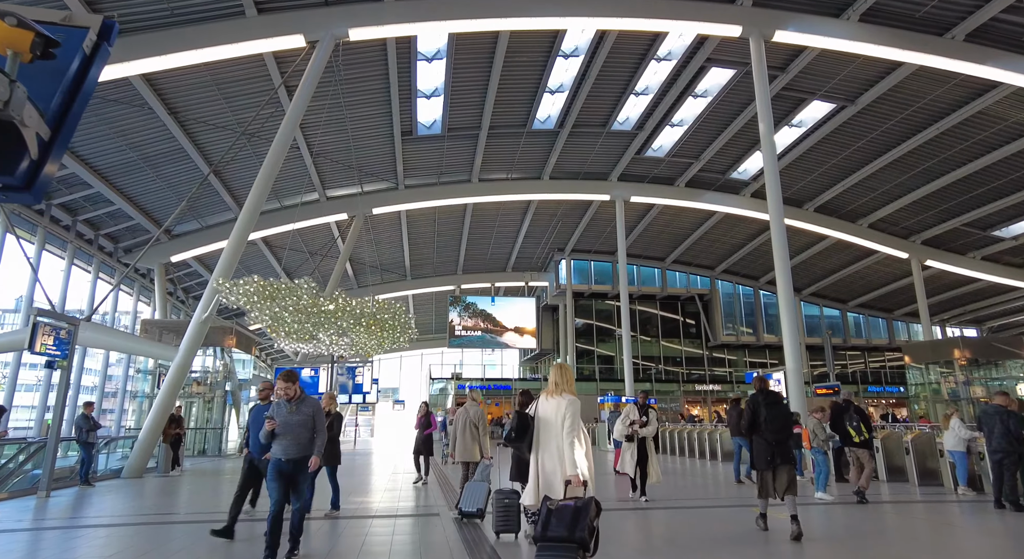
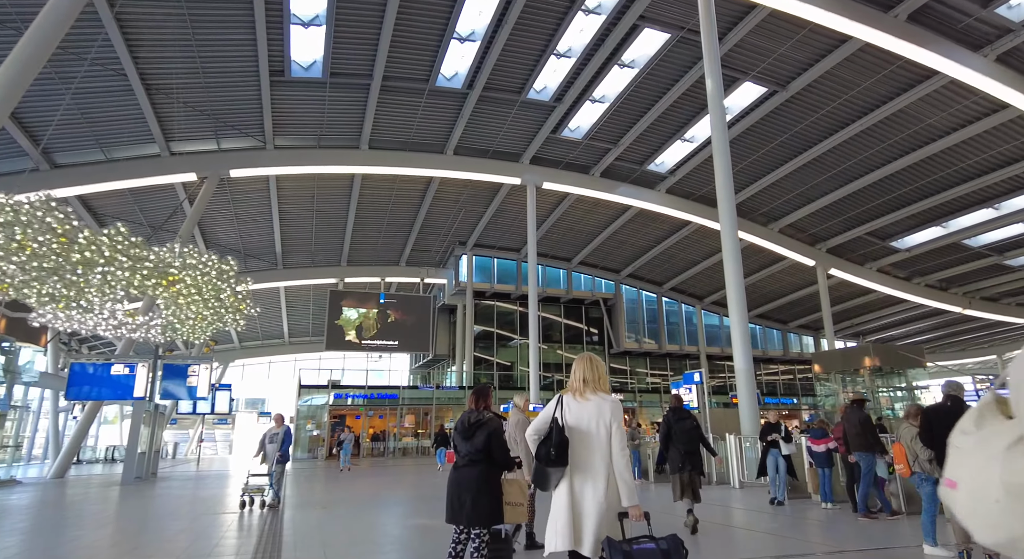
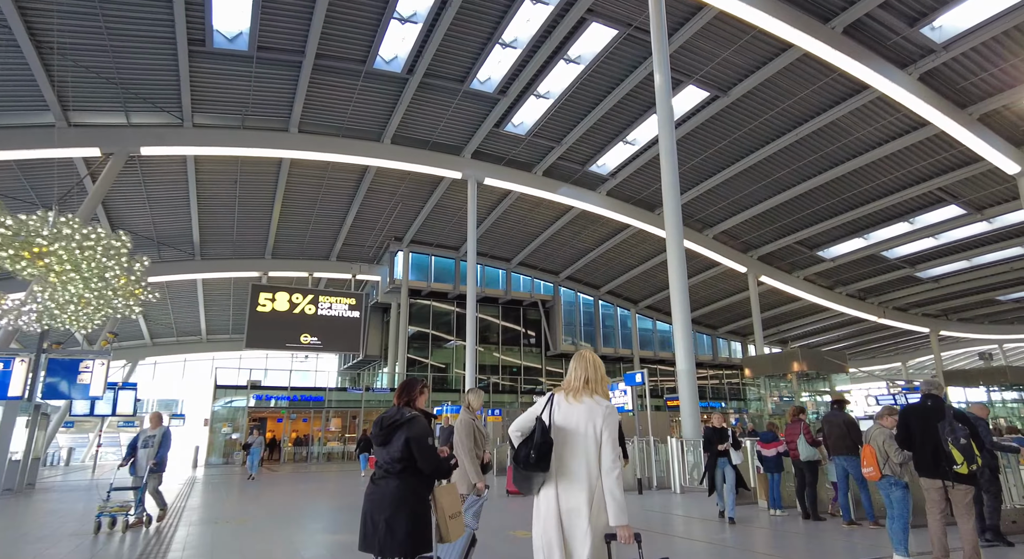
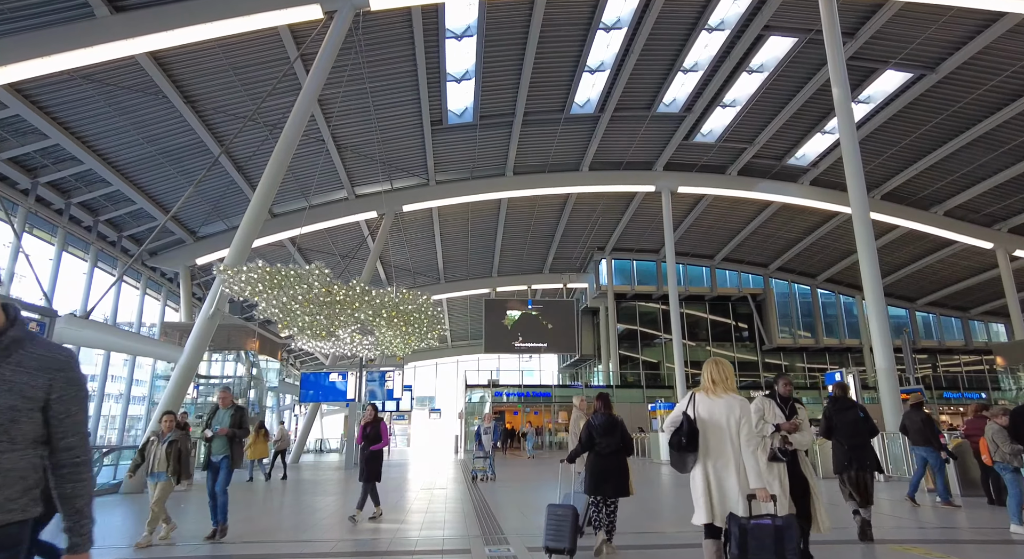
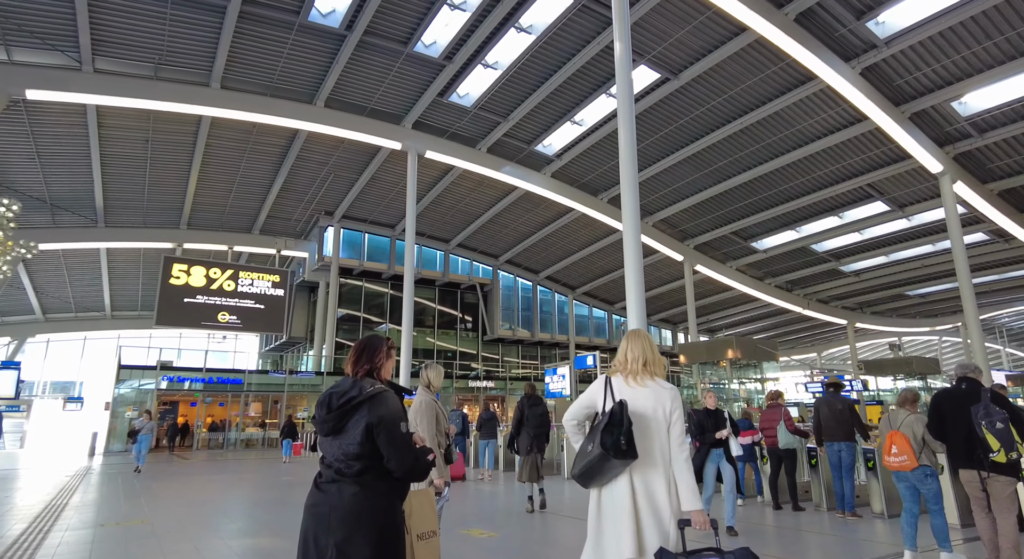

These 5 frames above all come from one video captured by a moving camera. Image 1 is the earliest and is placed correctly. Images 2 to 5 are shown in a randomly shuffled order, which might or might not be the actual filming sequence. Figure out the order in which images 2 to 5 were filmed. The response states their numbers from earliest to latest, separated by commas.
4, 2, 3, 5
